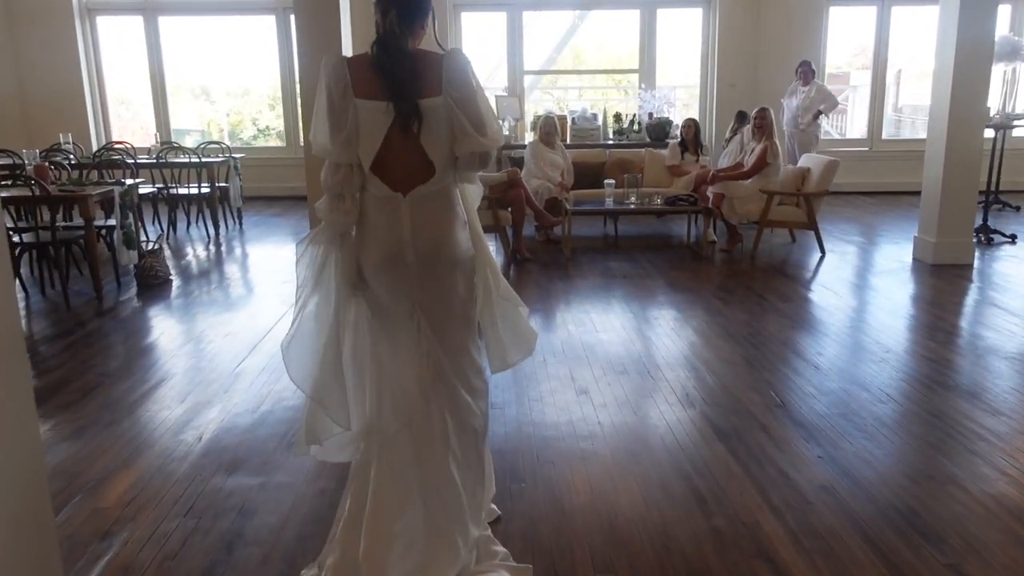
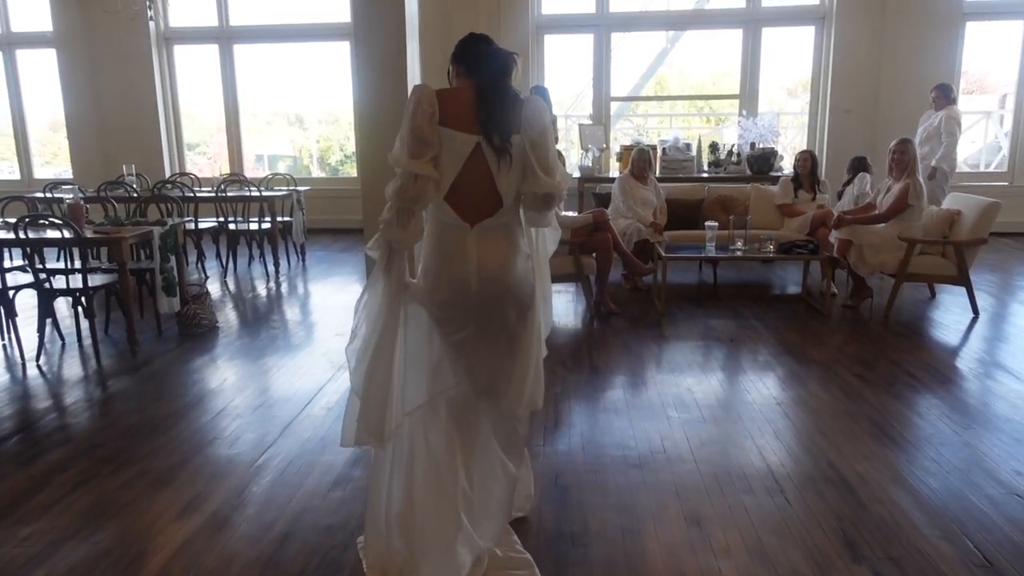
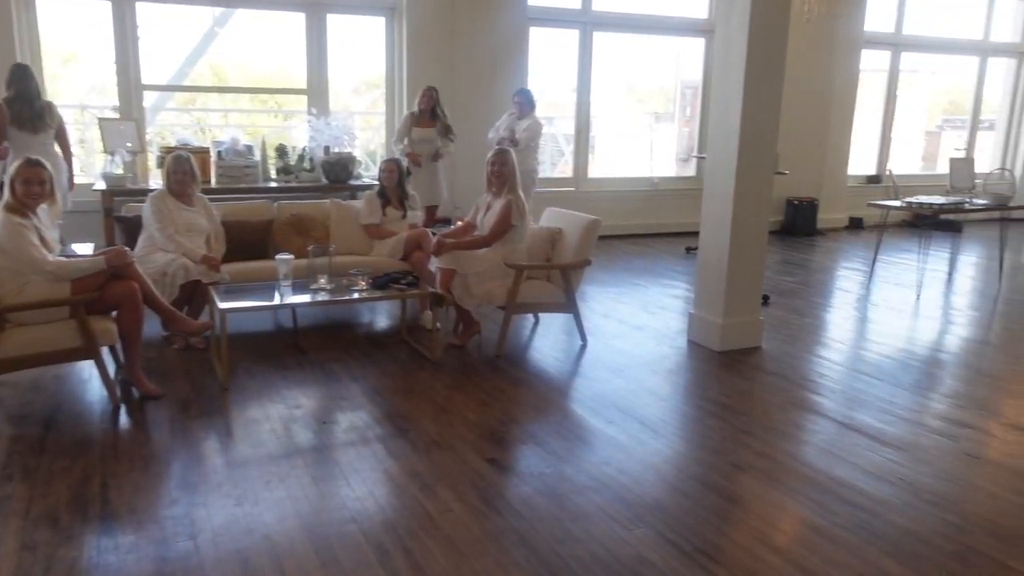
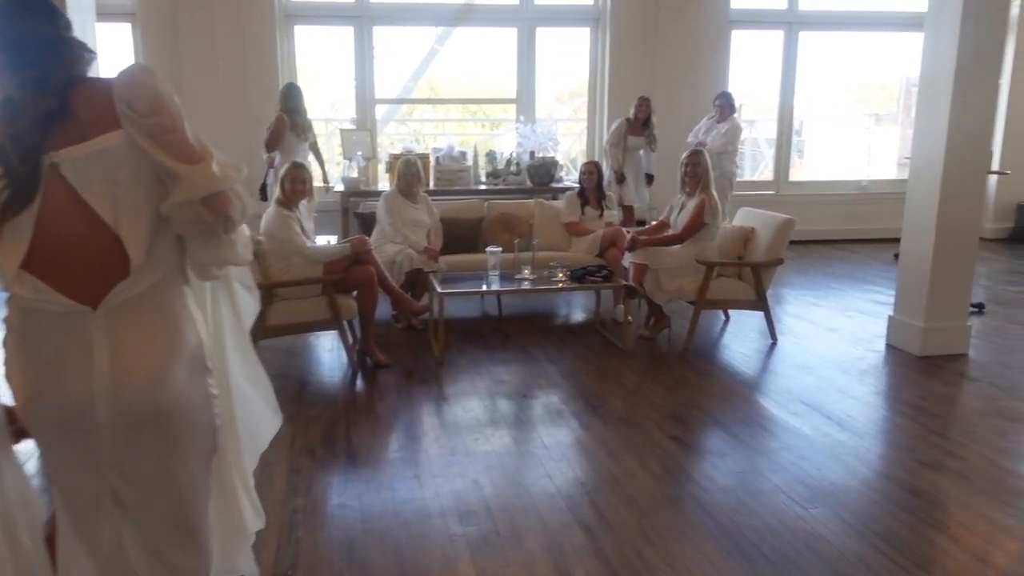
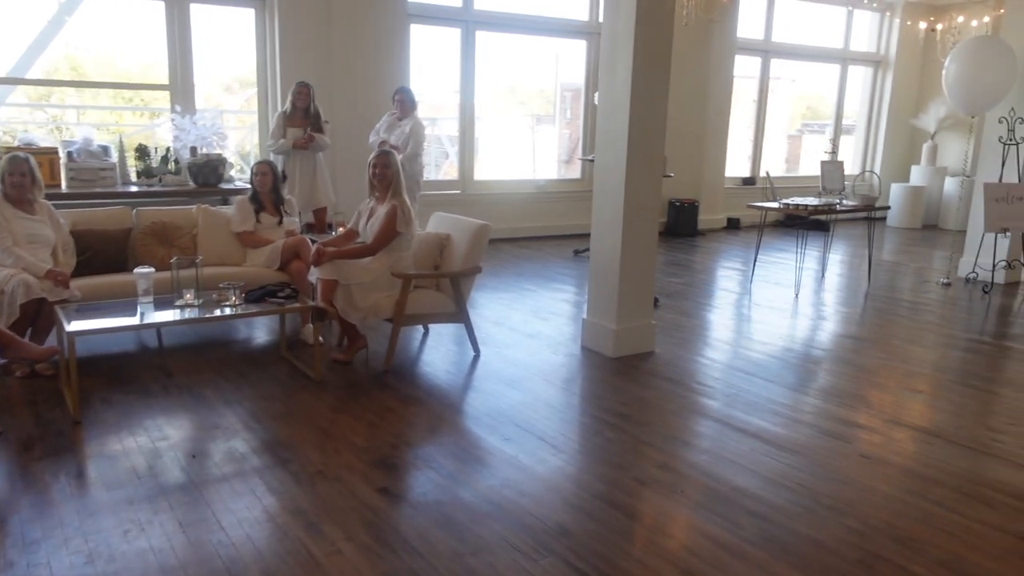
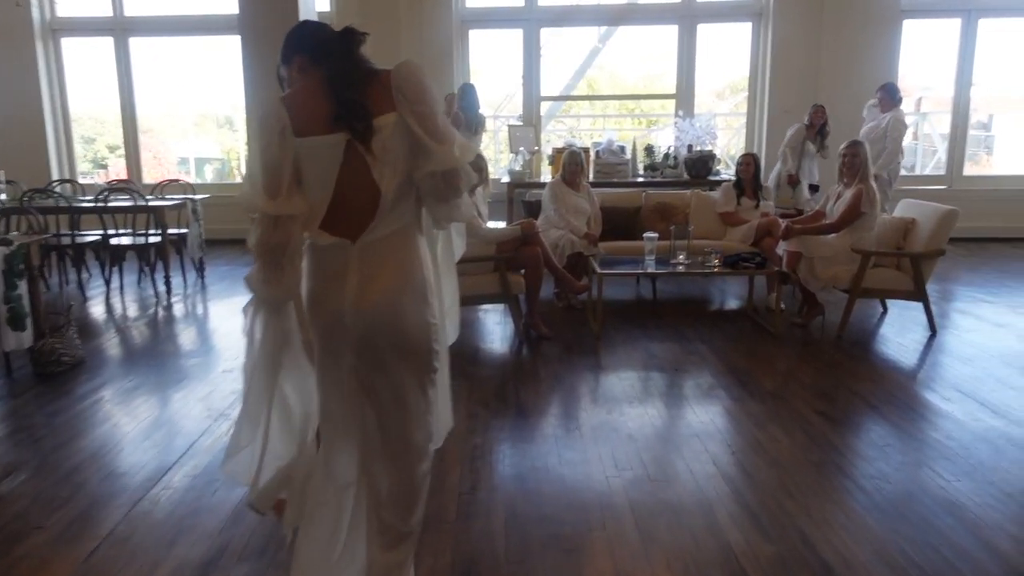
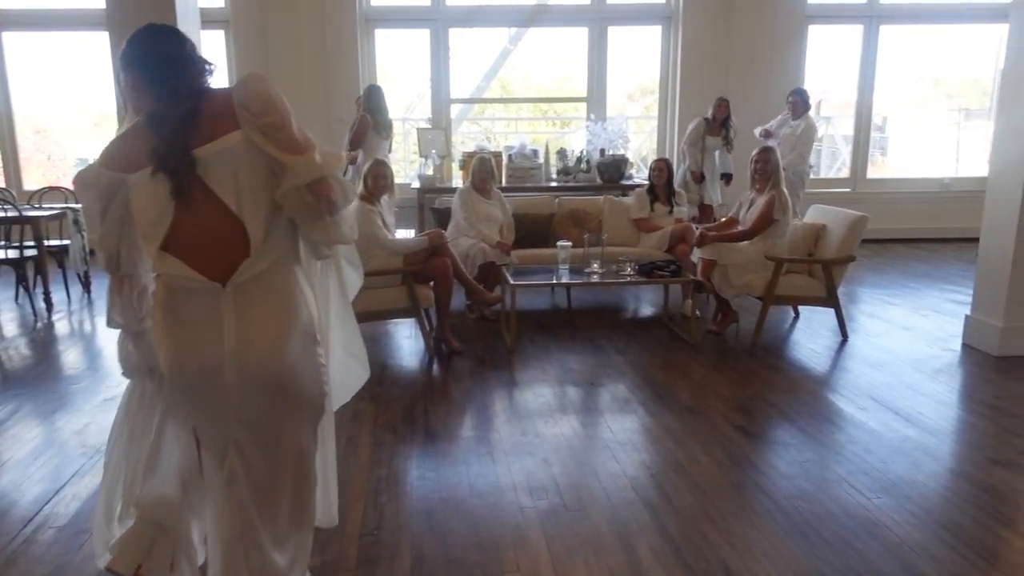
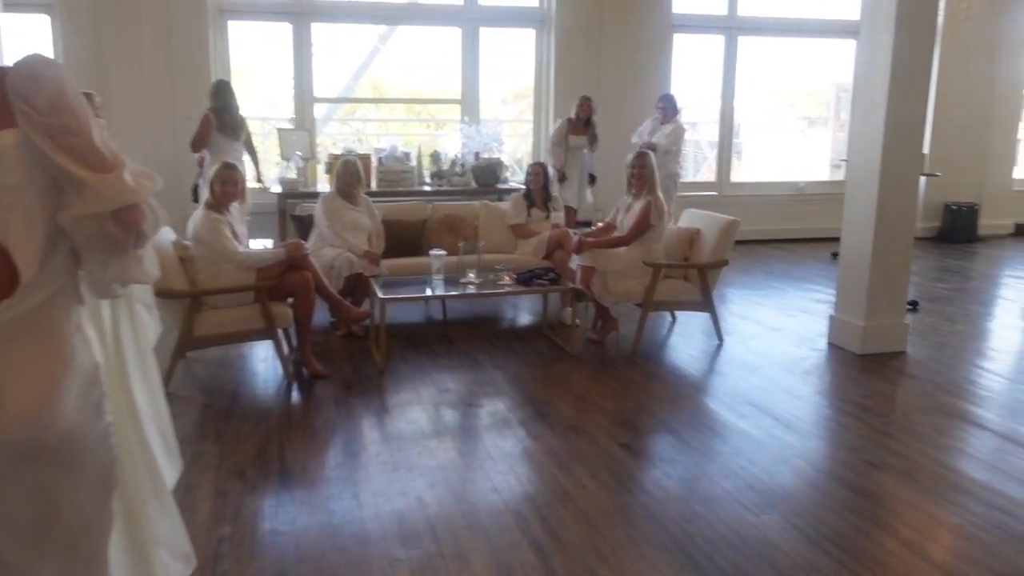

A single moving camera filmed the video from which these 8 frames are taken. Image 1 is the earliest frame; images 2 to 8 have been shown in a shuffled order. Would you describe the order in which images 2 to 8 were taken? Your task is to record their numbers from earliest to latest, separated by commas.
2, 6, 7, 4, 8, 3, 5
